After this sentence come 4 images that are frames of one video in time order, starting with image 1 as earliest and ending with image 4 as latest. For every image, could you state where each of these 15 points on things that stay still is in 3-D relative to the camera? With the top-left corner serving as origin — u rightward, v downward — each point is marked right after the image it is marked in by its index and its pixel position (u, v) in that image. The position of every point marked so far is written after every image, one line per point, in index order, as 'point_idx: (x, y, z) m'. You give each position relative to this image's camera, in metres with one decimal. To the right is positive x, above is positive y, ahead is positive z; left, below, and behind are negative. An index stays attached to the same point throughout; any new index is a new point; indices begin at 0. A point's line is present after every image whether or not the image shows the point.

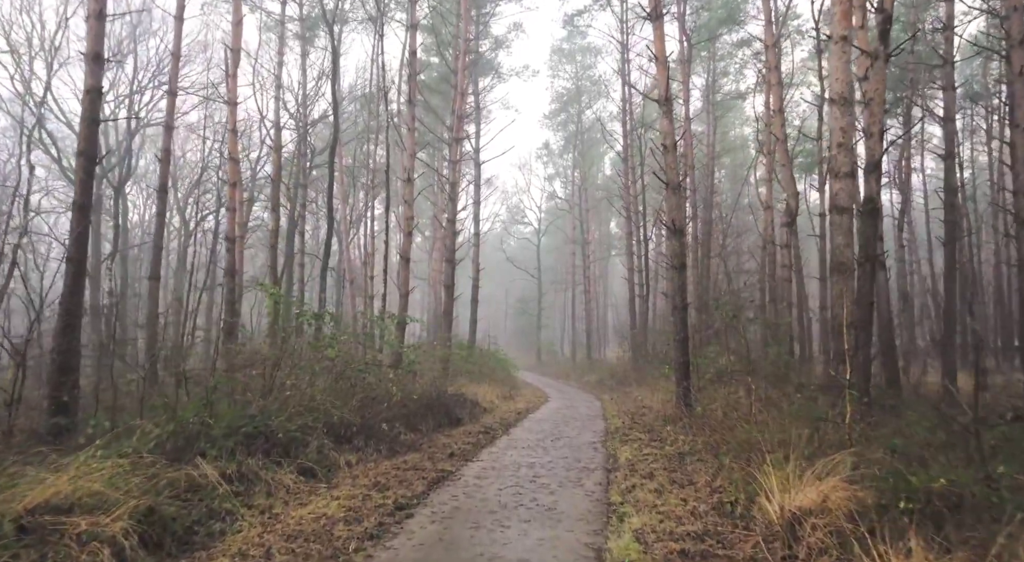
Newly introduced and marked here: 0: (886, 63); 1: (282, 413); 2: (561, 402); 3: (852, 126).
0: (+4.3, +2.5, +7.6) m
1: (-2.4, -1.4, +7.1) m
2: (+1.2, -3.0, +16.7) m
3: (+3.4, +1.5, +6.6) m
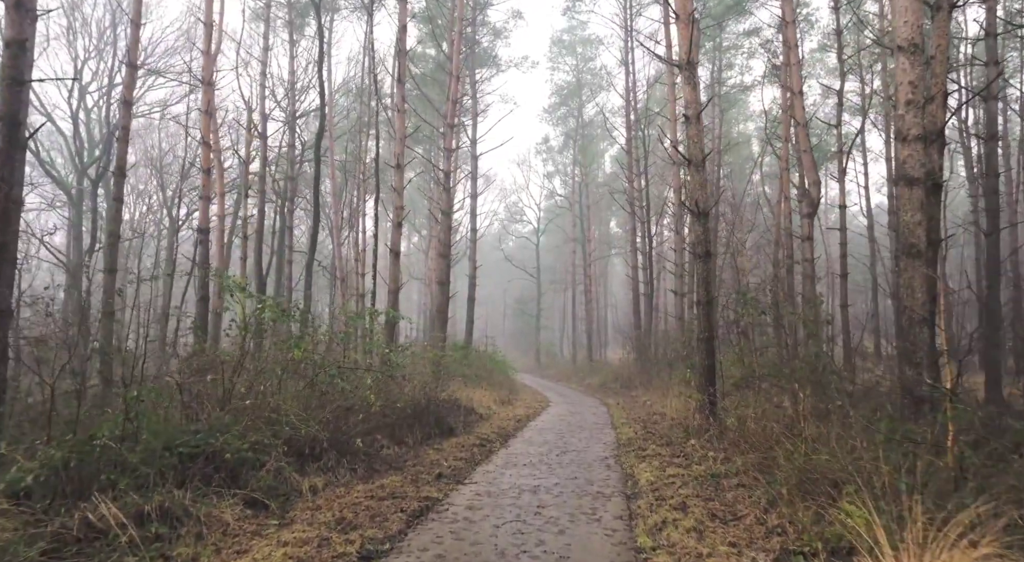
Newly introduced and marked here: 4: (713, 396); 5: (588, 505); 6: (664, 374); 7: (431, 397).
0: (+4.3, +2.6, +6.5) m
1: (-2.4, -1.3, +5.9) m
2: (+1.2, -2.9, +15.5) m
3: (+3.4, +1.7, +5.5) m
4: (+2.4, -1.4, +7.9) m
5: (+0.6, -1.8, +5.3) m
6: (+3.8, -2.3, +16.7) m
7: (-1.1, -1.6, +9.3) m
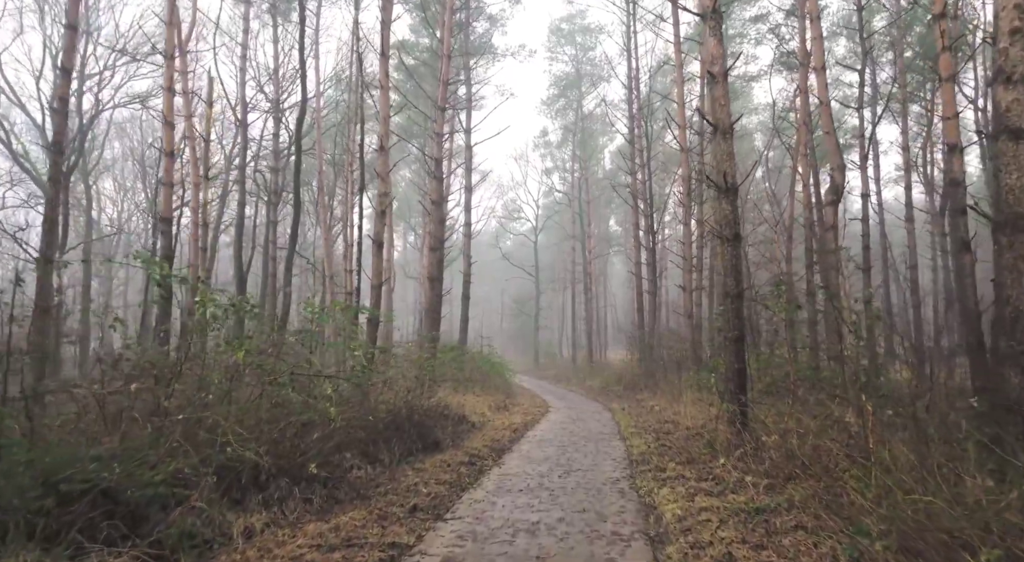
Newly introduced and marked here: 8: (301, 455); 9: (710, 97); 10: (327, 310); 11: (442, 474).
0: (+4.2, +2.7, +5.3) m
1: (-2.5, -1.2, +4.7) m
2: (+1.1, -2.8, +14.3) m
3: (+3.3, +1.8, +4.3) m
4: (+2.3, -1.2, +6.6) m
5: (+0.5, -1.7, +4.1) m
6: (+3.7, -2.2, +15.5) m
7: (-1.2, -1.5, +8.0) m
8: (-1.7, -1.4, +5.5) m
9: (+2.0, +1.9, +6.7) m
10: (-2.1, -0.3, +7.6) m
11: (-0.7, -1.9, +6.5) m
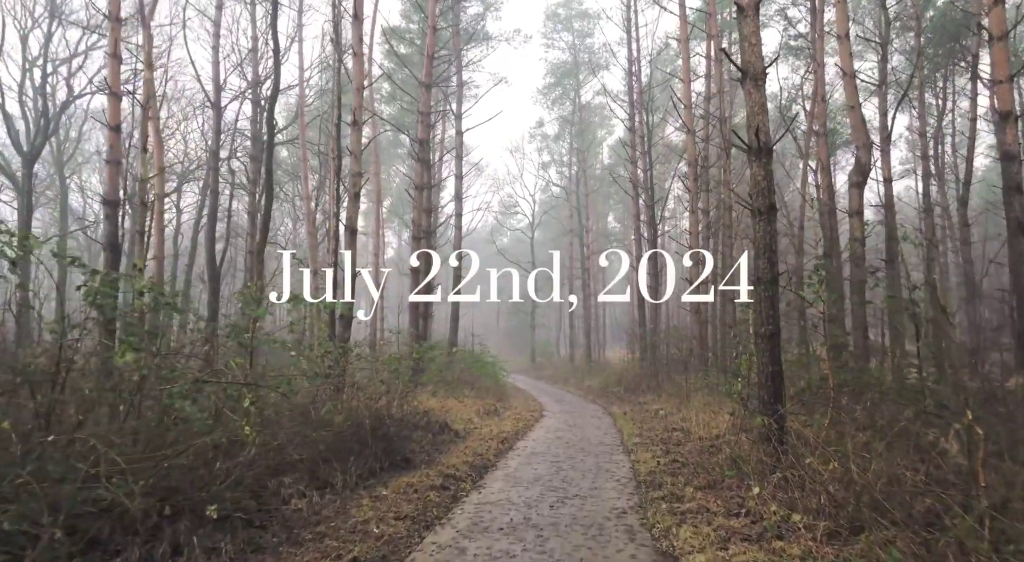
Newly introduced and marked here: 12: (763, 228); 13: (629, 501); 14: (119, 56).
0: (+4.1, +2.9, +4.0) m
1: (-2.6, -1.0, +3.4) m
2: (+0.9, -2.7, +13.0) m
3: (+3.2, +1.9, +3.0) m
4: (+2.1, -1.1, +5.4) m
5: (+0.4, -1.5, +2.8) m
6: (+3.5, -2.1, +14.3) m
7: (-1.4, -1.4, +6.8) m
8: (-1.9, -1.3, +4.2) m
9: (+1.8, +2.0, +5.4) m
10: (-2.3, -0.2, +6.3) m
11: (-0.8, -1.7, +5.2) m
12: (+2.0, +0.4, +5.3) m
13: (+1.0, -1.8, +5.5) m
14: (-6.2, +3.5, +10.5) m
